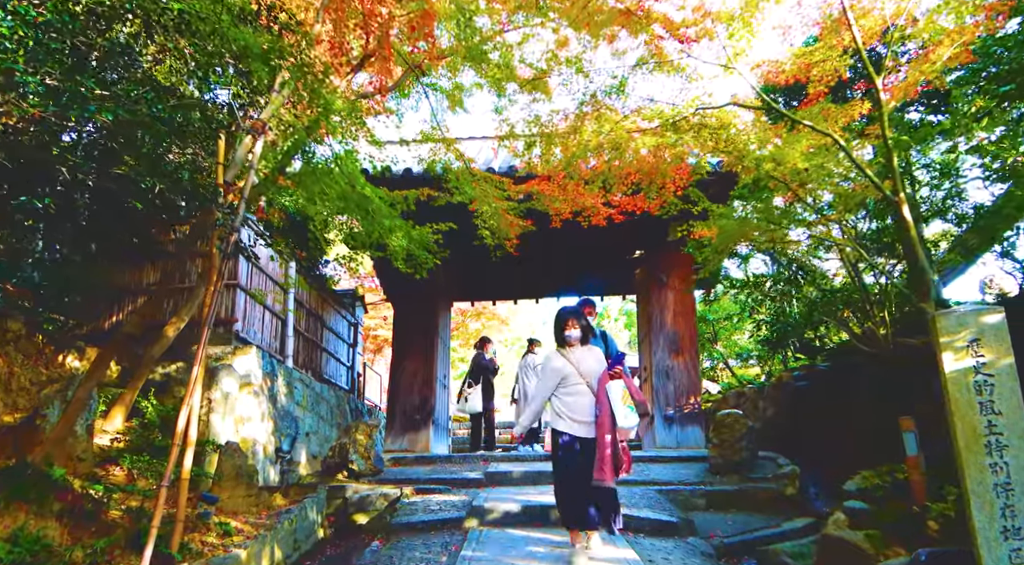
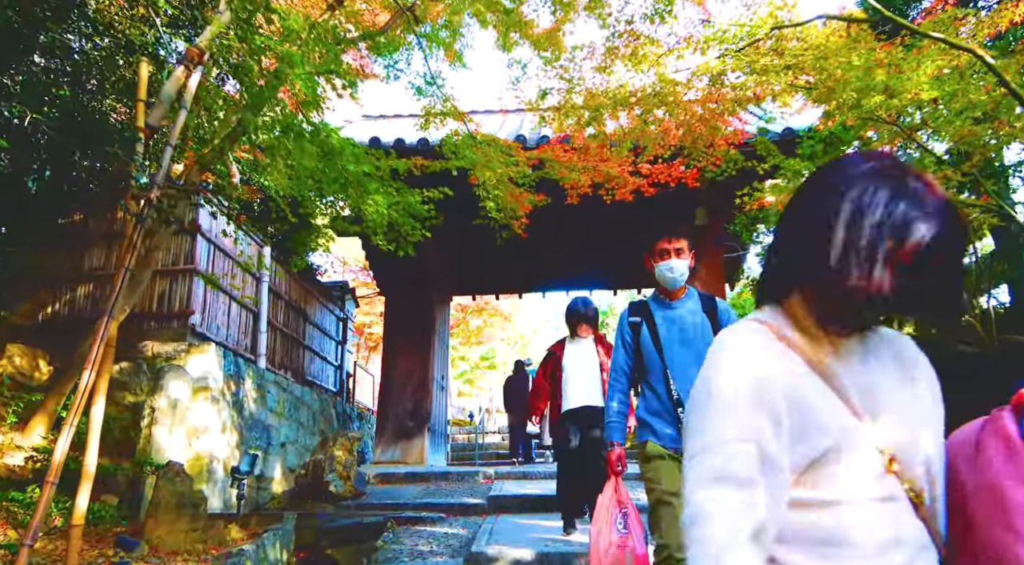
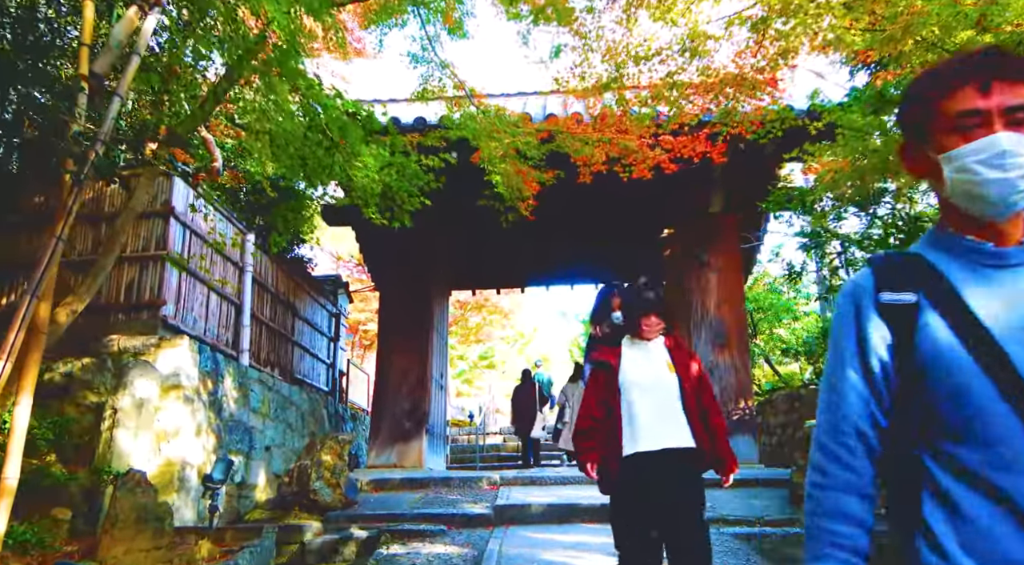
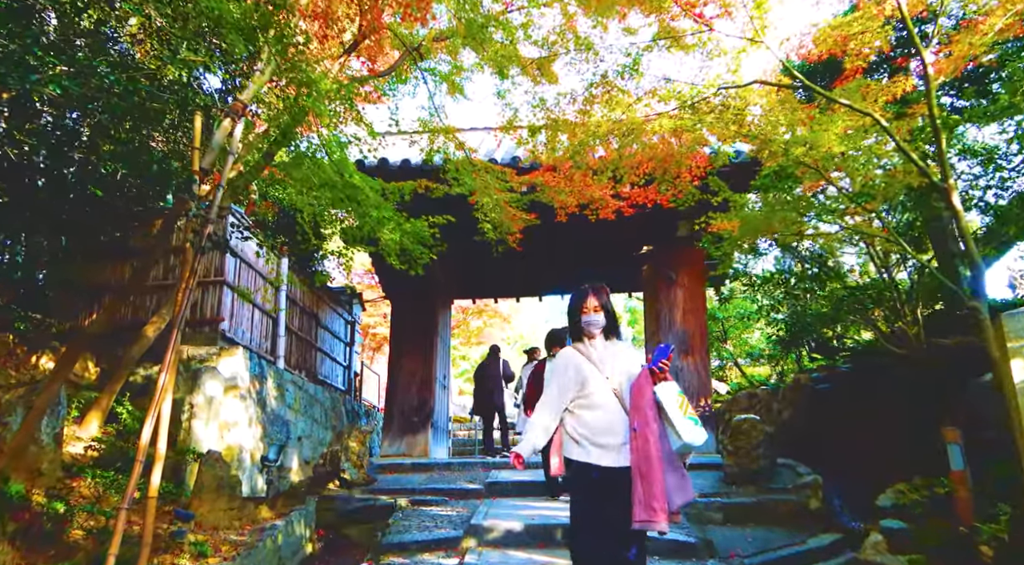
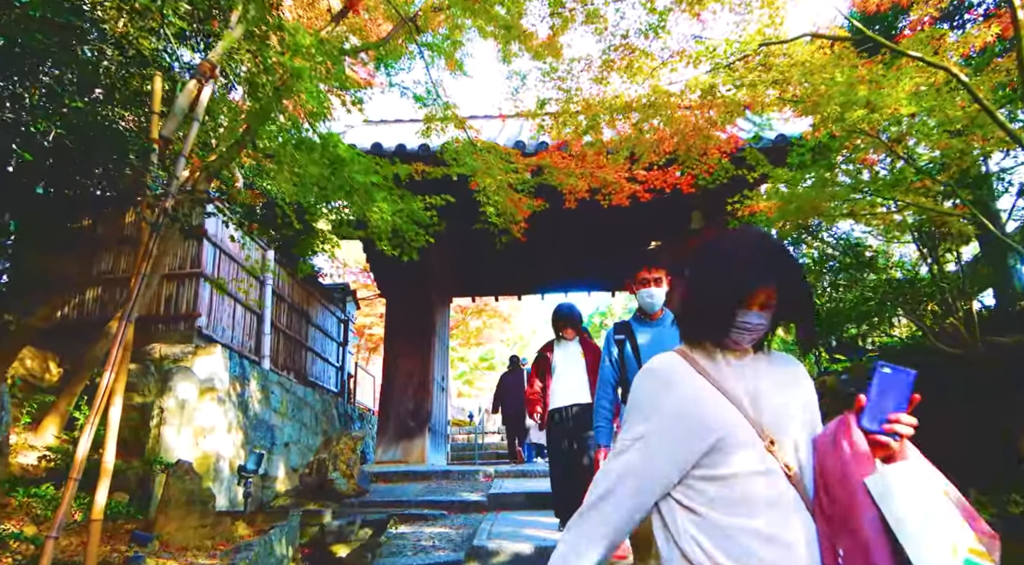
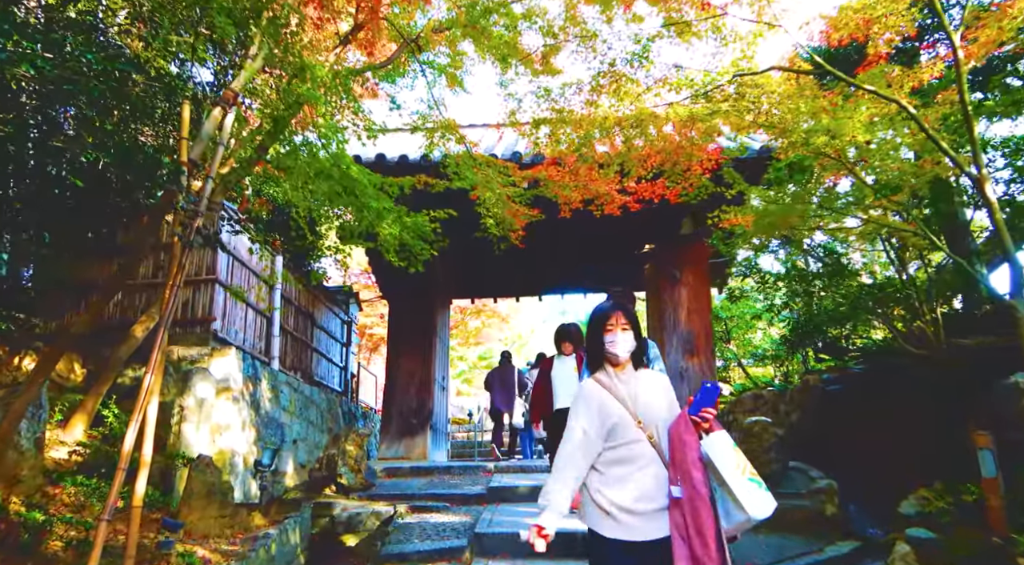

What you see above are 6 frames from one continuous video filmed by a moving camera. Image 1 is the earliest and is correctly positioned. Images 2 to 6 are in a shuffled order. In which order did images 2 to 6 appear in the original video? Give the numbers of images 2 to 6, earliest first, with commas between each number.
4, 6, 5, 2, 3
